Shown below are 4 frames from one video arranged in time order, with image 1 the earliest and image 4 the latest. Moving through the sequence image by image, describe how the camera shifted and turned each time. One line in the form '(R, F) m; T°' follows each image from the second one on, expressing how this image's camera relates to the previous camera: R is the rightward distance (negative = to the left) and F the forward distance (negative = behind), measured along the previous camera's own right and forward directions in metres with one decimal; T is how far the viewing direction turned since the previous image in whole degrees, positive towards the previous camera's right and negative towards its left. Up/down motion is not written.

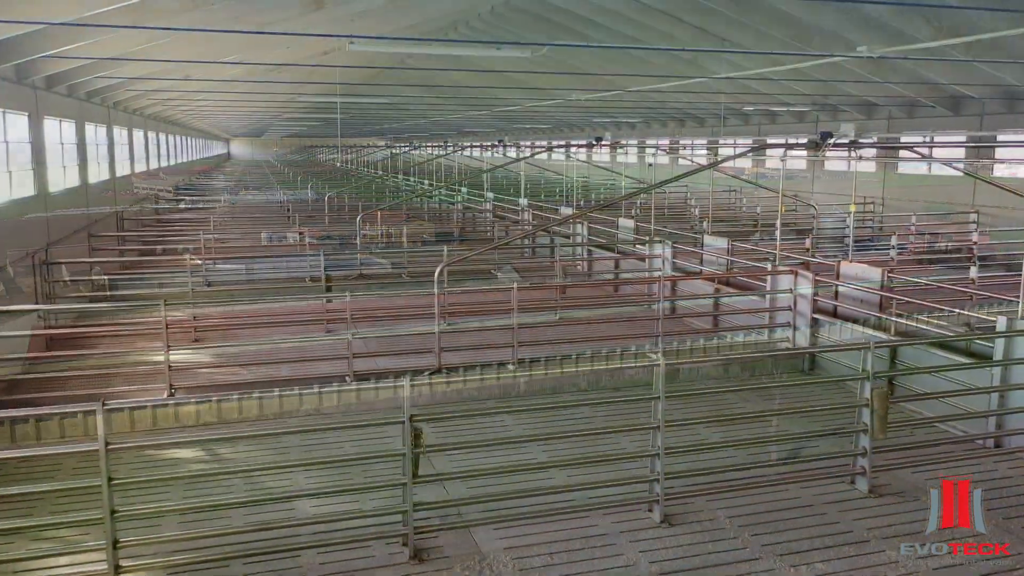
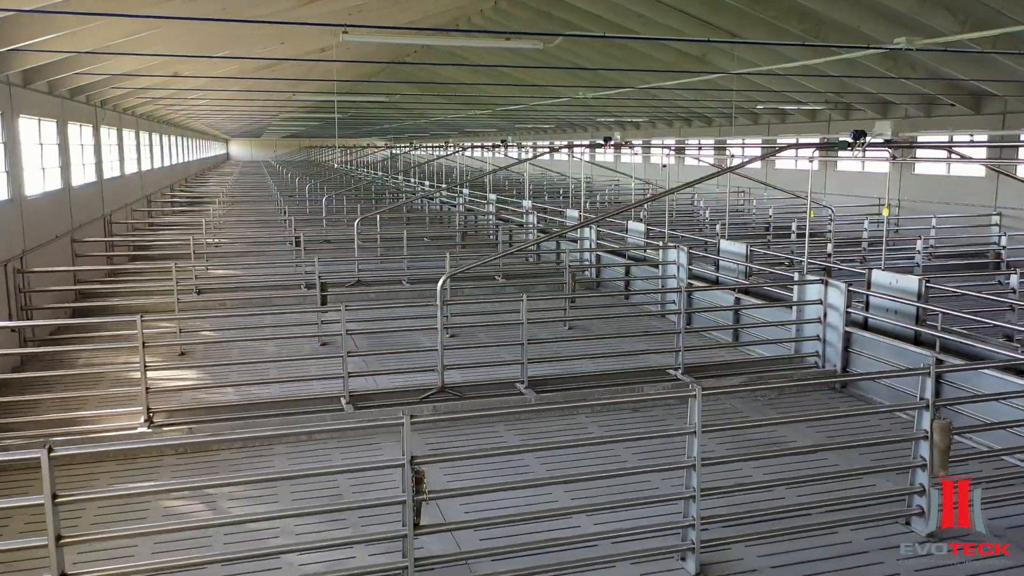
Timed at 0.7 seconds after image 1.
(-0.1, +0.5) m; 0°
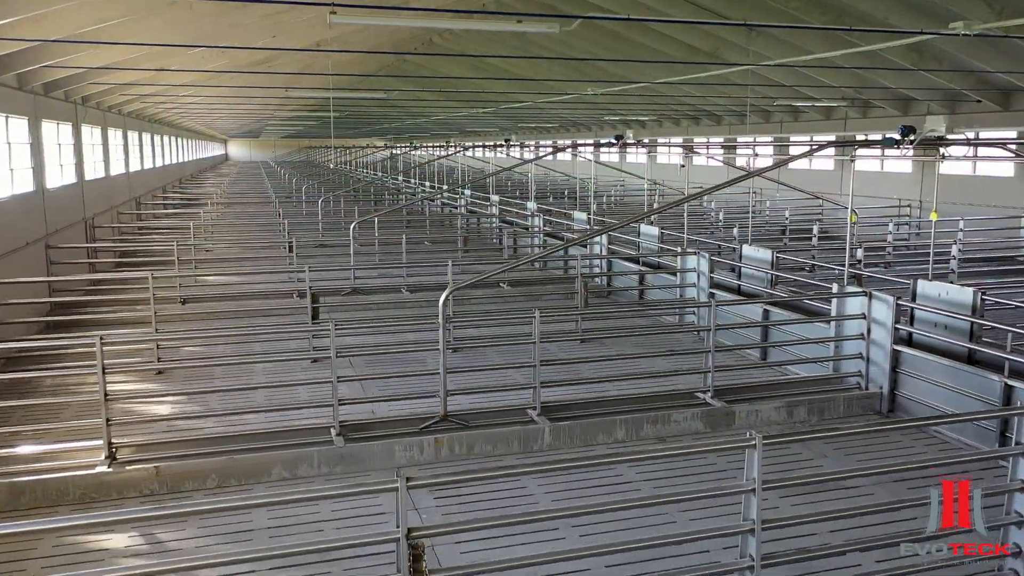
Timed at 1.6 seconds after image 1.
(-0.1, +0.7) m; 0°
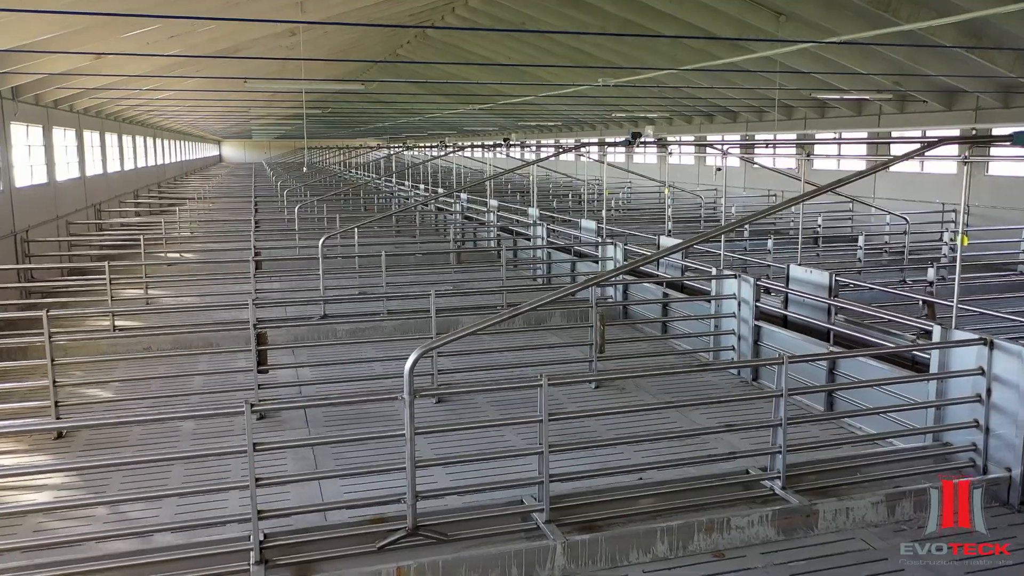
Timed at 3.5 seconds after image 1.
(0.0, +1.6) m; 0°
